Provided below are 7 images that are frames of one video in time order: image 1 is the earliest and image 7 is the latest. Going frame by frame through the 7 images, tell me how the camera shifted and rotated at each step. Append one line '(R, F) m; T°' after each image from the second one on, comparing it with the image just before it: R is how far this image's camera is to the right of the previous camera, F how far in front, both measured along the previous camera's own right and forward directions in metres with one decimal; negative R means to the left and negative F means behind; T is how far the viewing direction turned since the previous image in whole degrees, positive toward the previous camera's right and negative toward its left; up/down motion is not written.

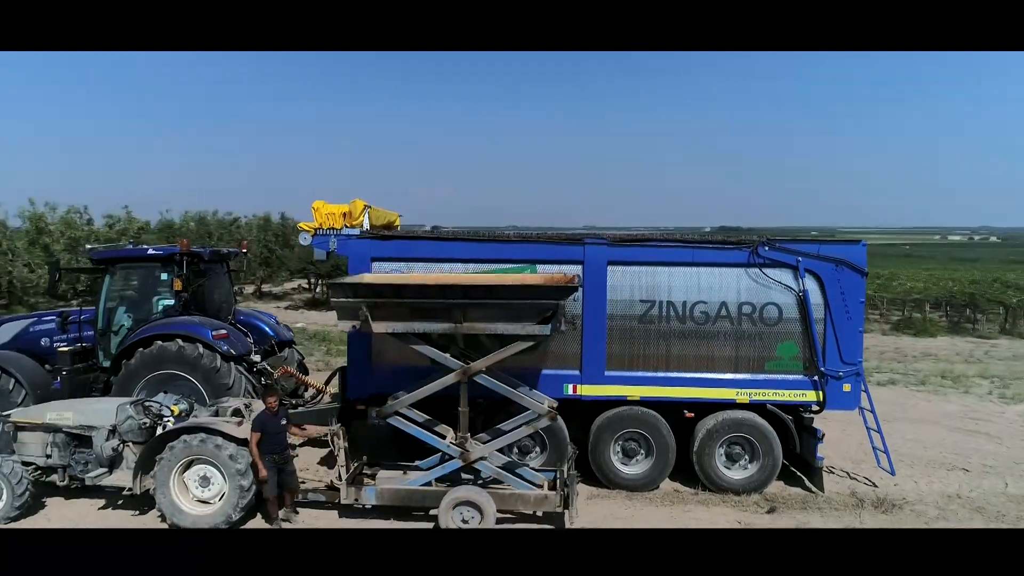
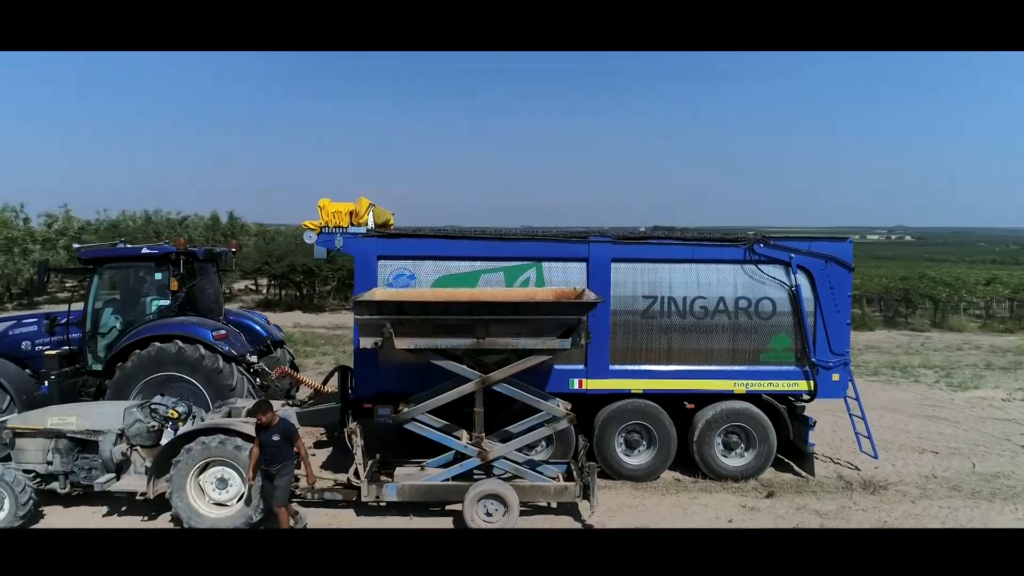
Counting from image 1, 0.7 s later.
(-0.6, -0.1) m; +5°
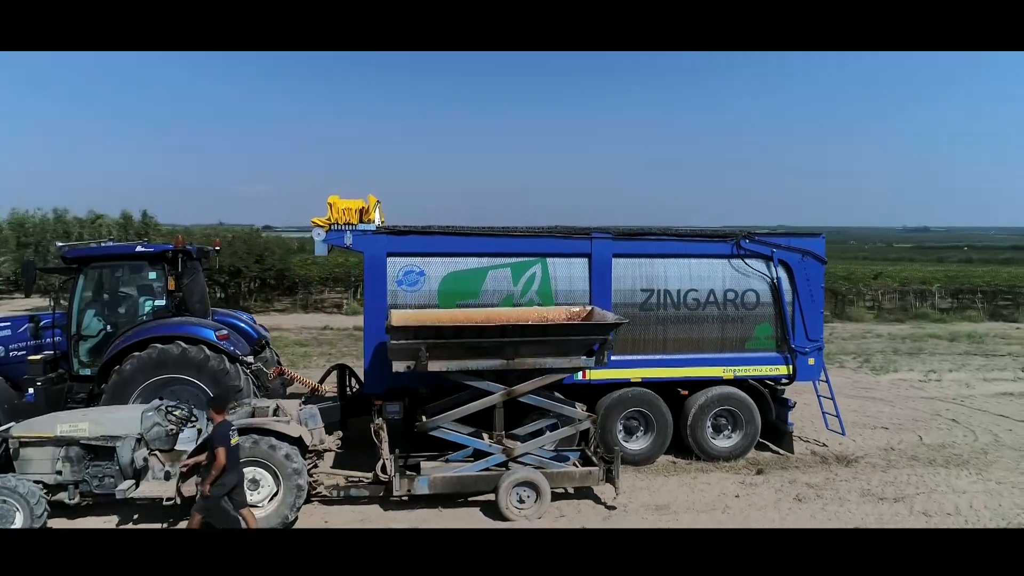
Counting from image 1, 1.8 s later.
(-0.9, -0.1) m; +7°
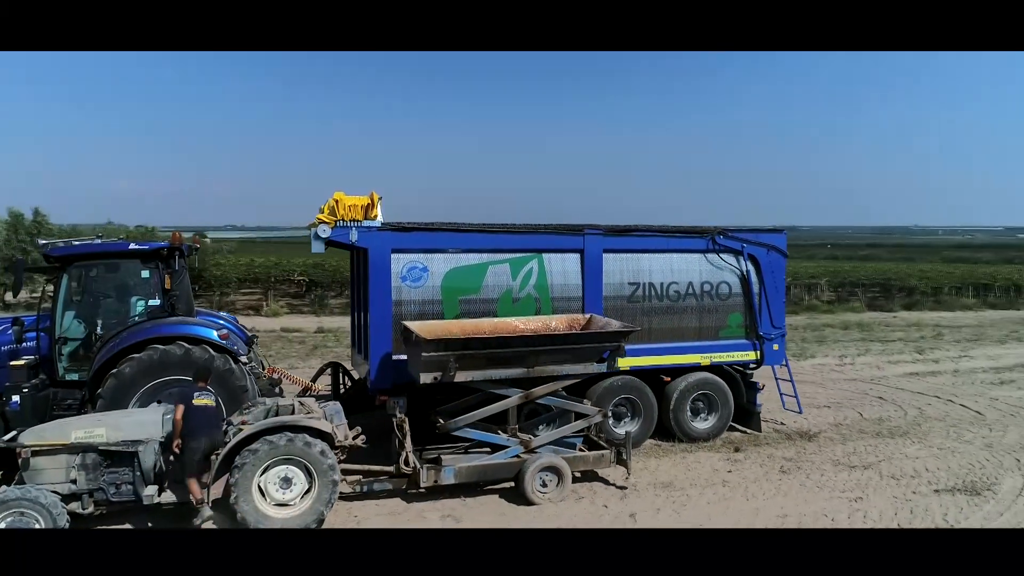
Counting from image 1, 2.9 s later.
(-1.0, -0.1) m; +8°
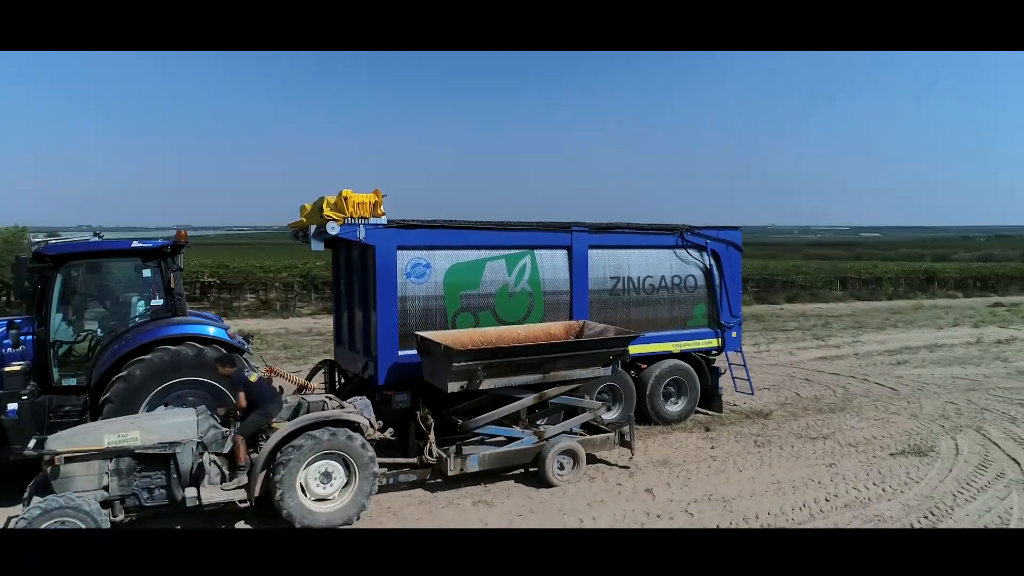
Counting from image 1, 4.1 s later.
(-1.1, -0.2) m; +9°
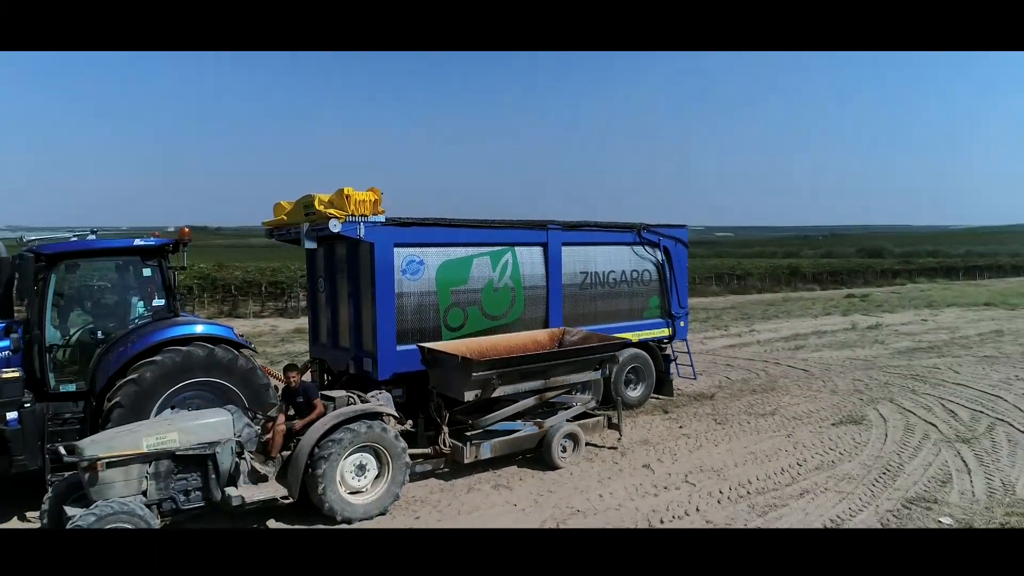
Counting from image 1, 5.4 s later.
(-1.1, -0.2) m; +10°
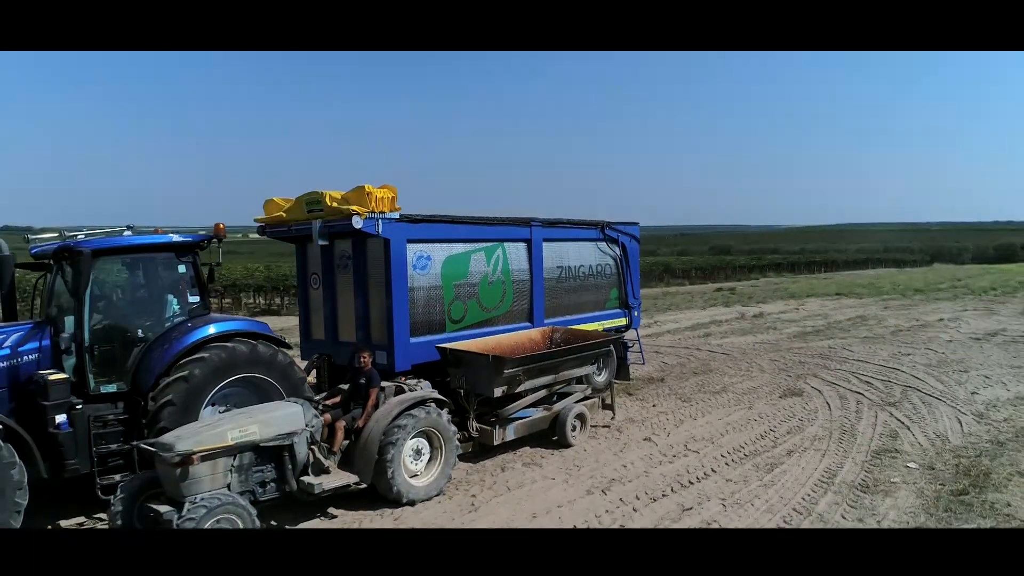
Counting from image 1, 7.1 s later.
(-1.4, -0.3) m; +11°
